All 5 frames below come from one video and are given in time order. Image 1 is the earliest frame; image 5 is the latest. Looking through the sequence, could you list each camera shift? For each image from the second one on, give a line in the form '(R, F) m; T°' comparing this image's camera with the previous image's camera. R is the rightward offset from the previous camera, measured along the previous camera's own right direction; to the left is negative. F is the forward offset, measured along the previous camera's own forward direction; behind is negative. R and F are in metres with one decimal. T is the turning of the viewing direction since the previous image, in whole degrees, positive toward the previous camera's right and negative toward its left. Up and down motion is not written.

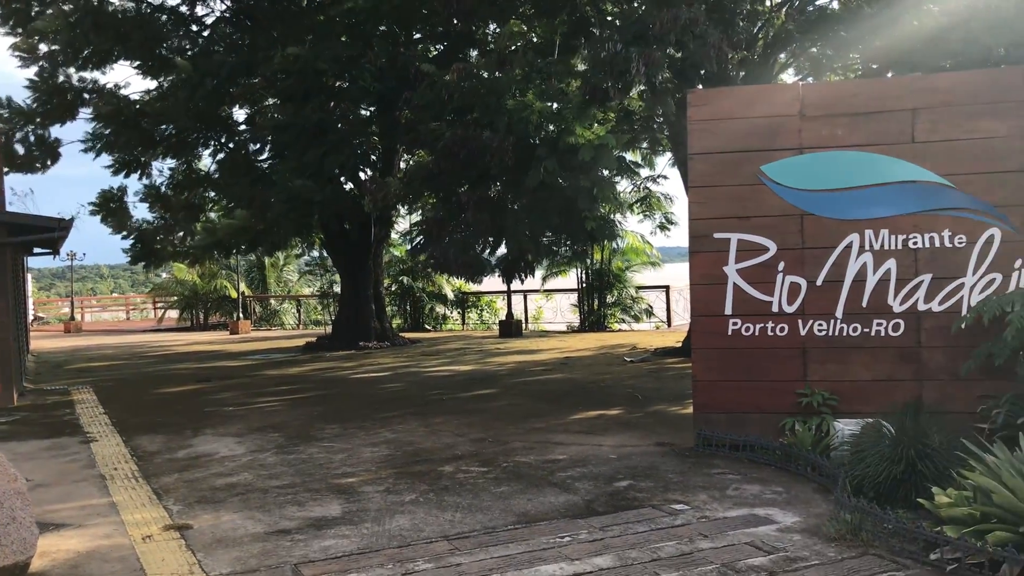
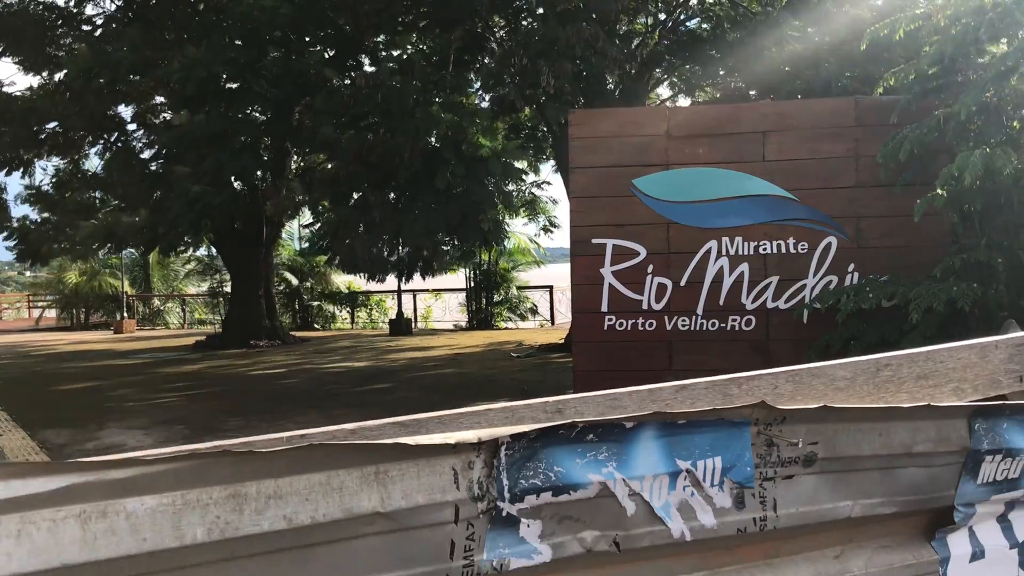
(-0.1, -0.6) m; +8°
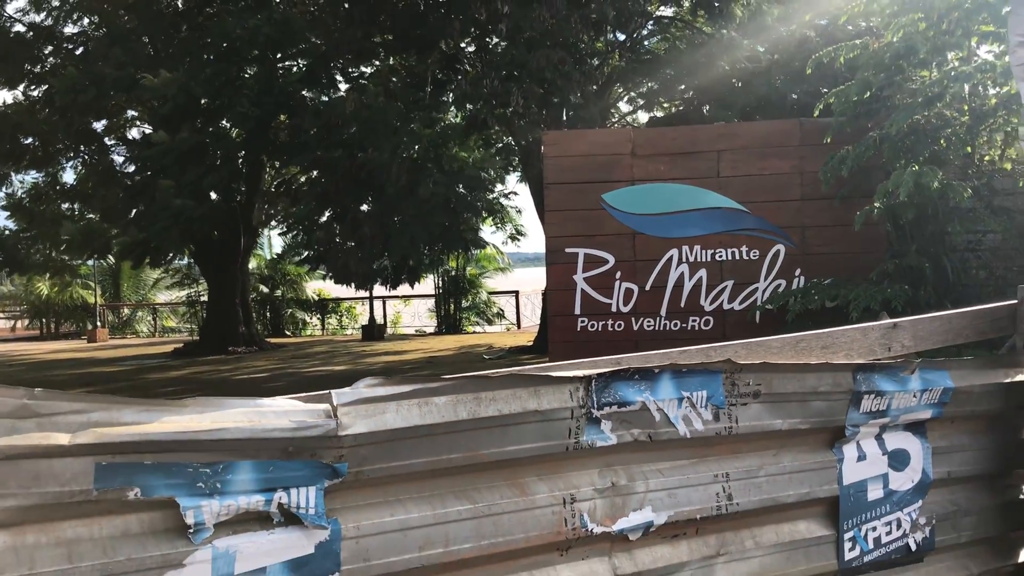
(-0.2, -0.7) m; +3°
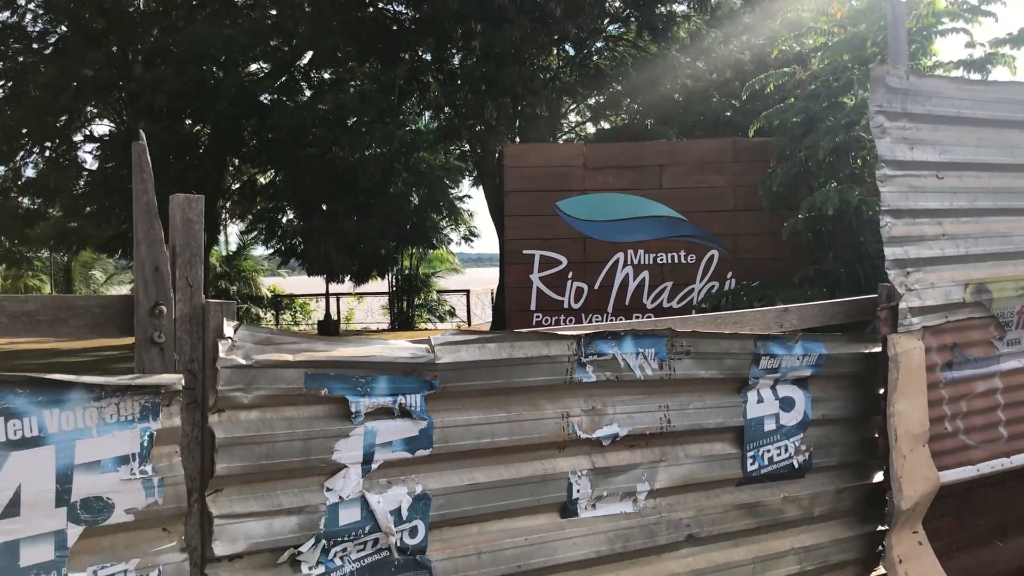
(-0.2, -0.7) m; +4°
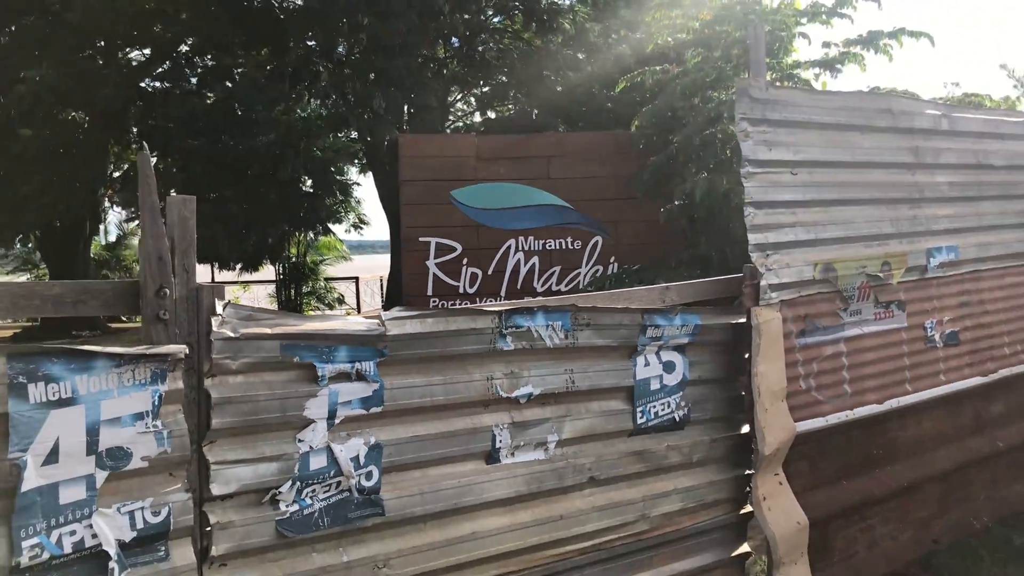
(-0.1, -0.4) m; +8°
